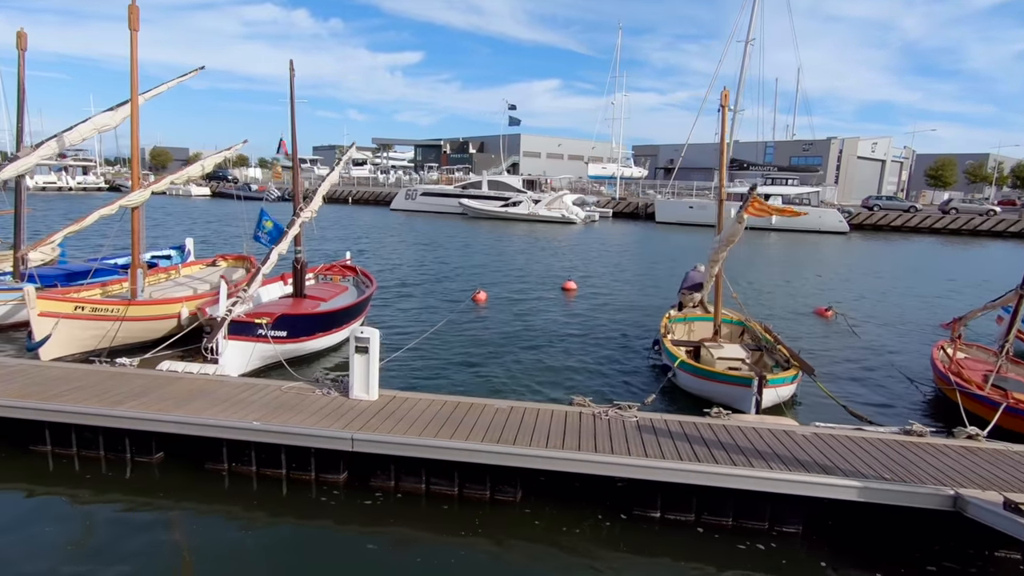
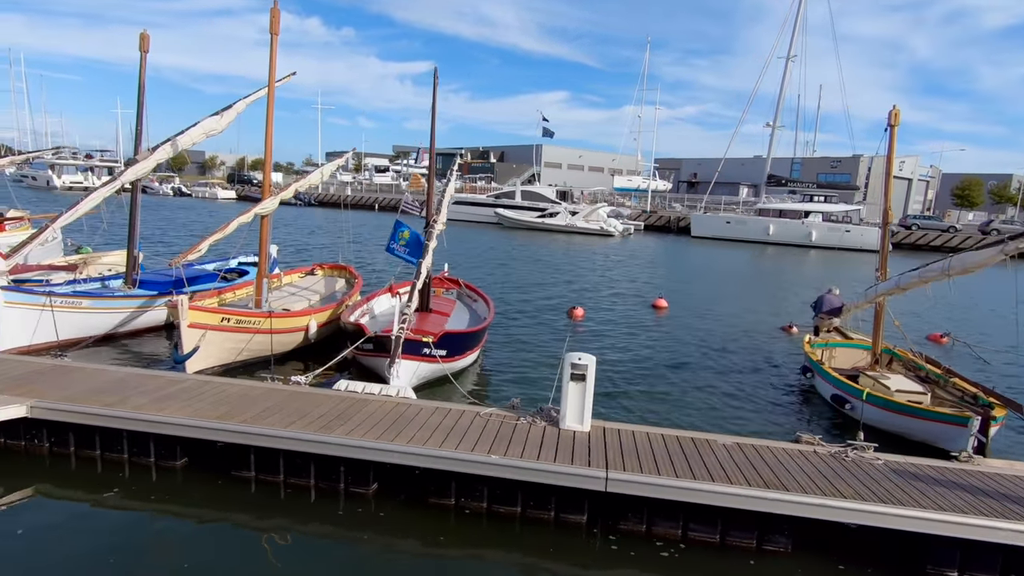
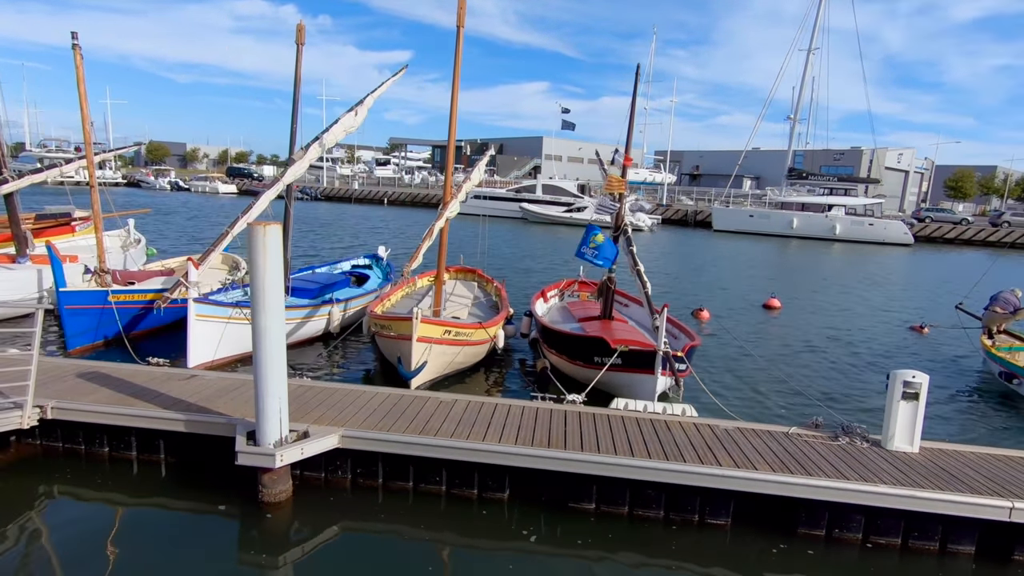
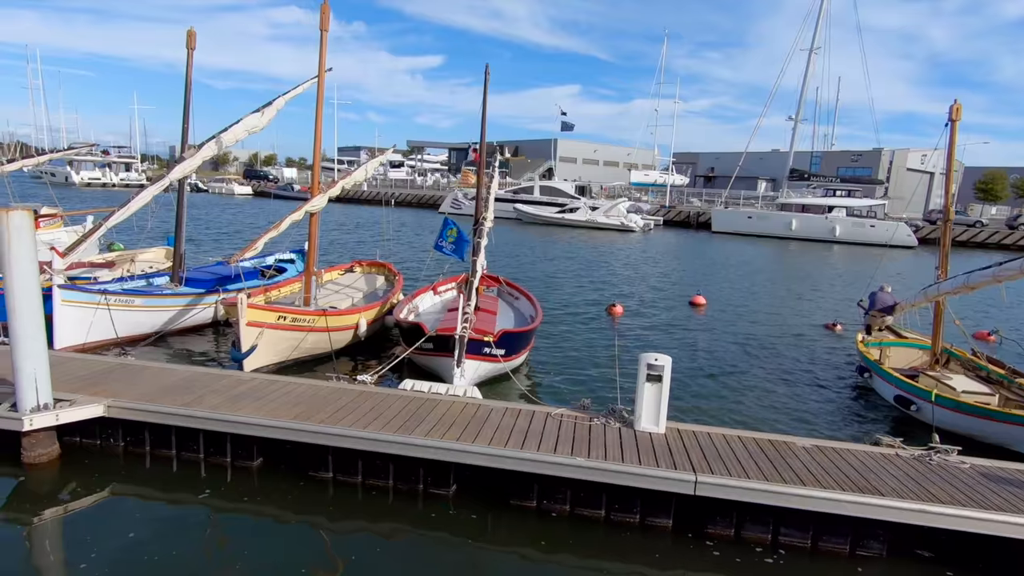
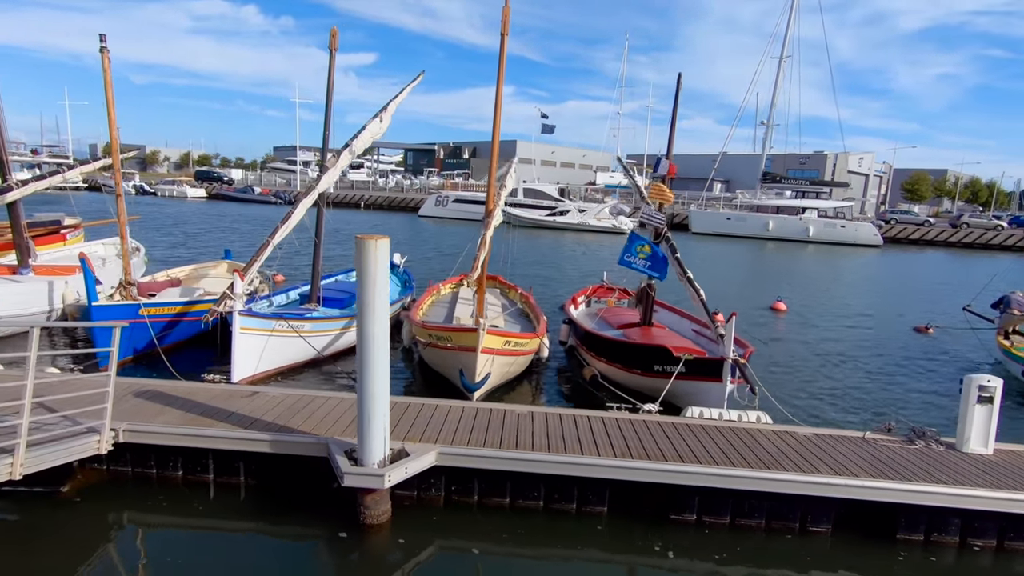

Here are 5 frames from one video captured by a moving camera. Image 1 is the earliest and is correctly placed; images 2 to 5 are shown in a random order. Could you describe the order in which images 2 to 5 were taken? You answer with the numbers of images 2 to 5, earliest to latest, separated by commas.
2, 4, 3, 5
